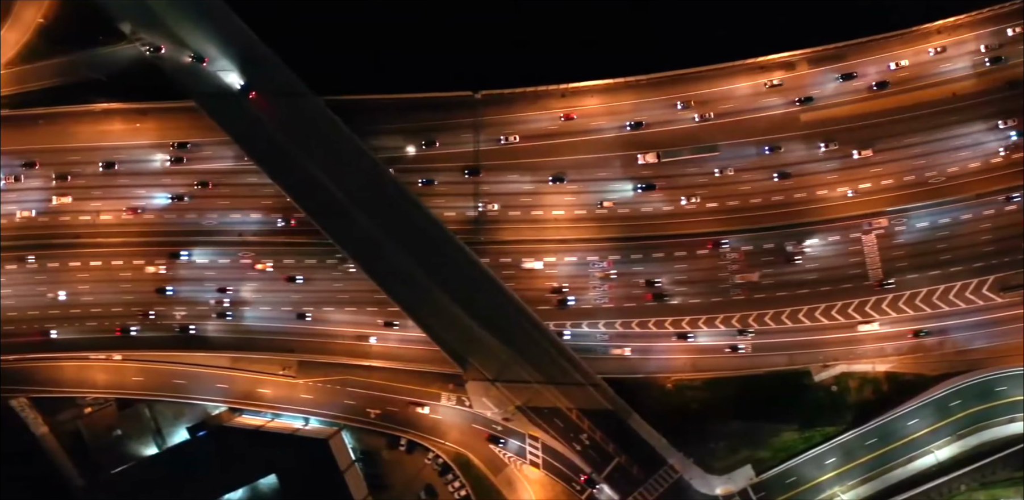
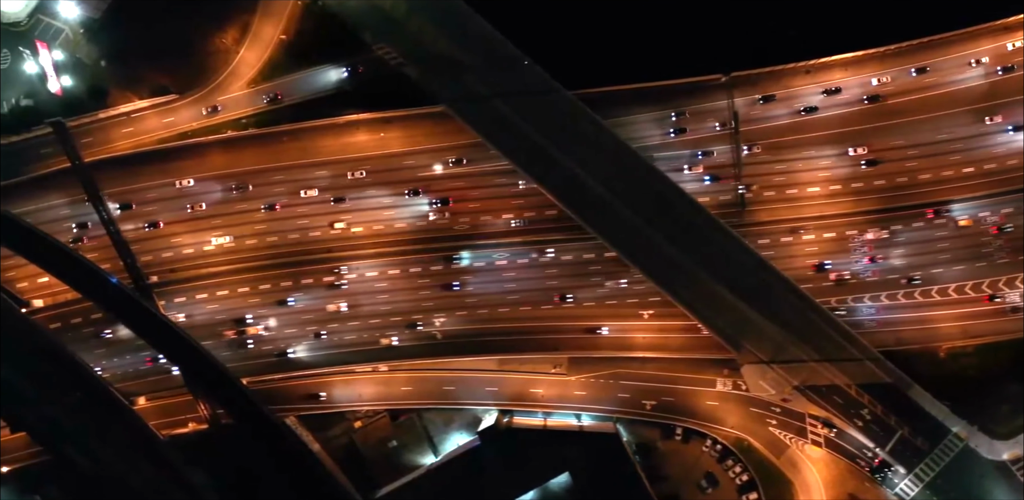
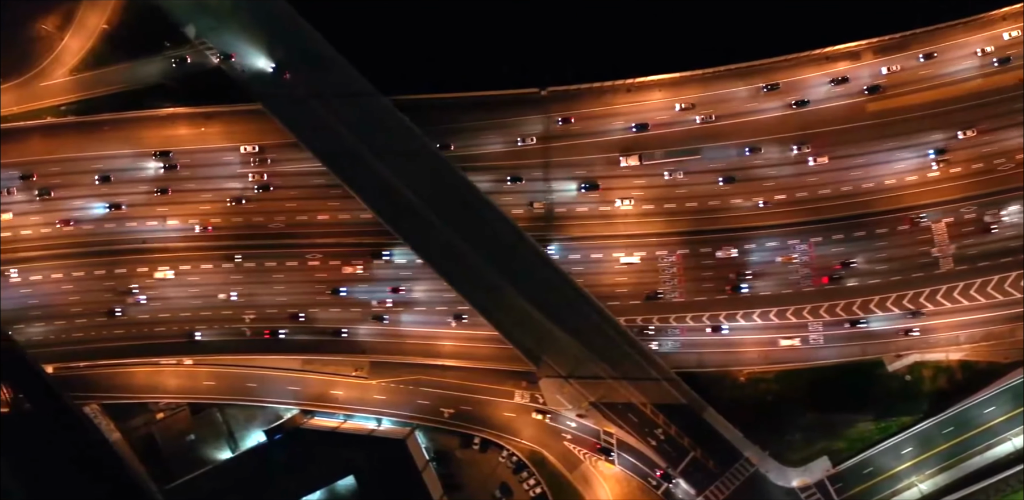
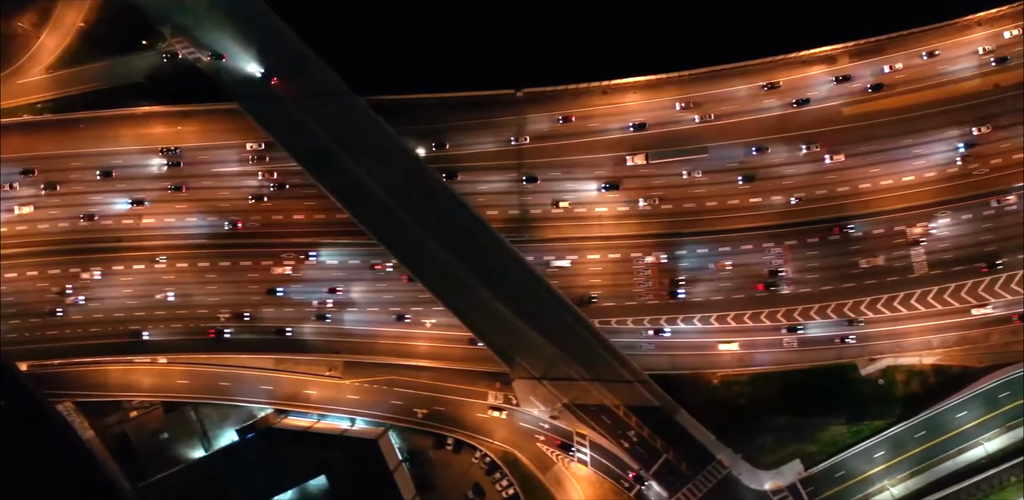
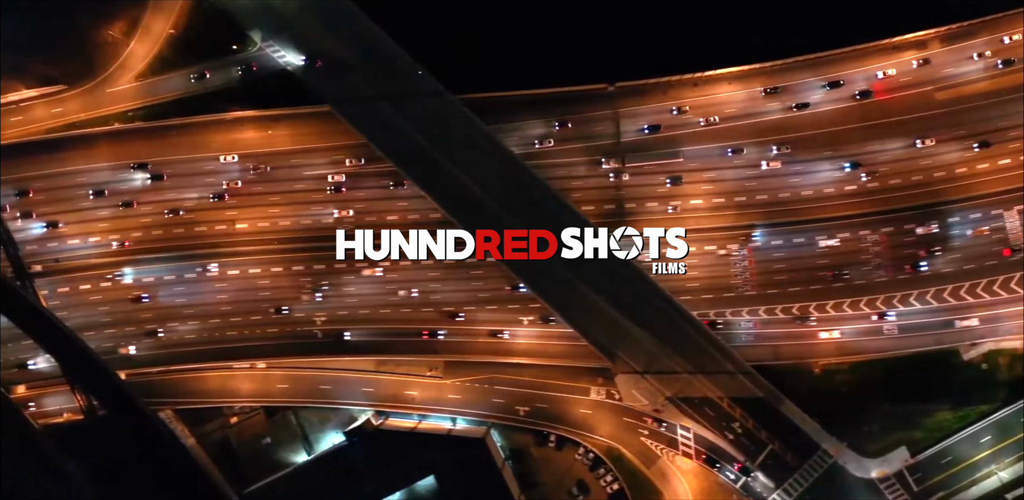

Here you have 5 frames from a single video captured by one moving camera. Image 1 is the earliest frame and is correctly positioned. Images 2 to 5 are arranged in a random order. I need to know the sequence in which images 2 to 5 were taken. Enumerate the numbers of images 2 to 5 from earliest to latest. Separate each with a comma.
4, 3, 5, 2
